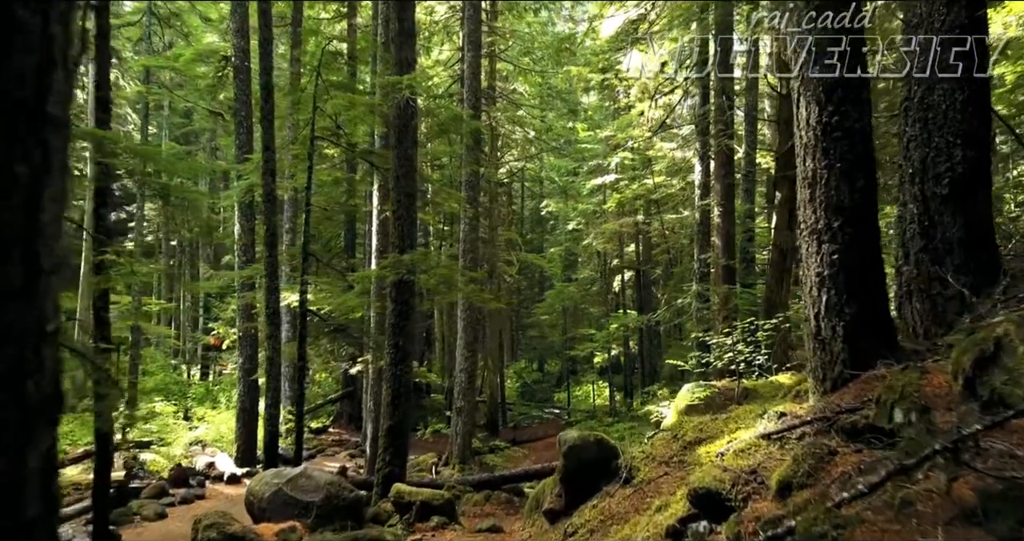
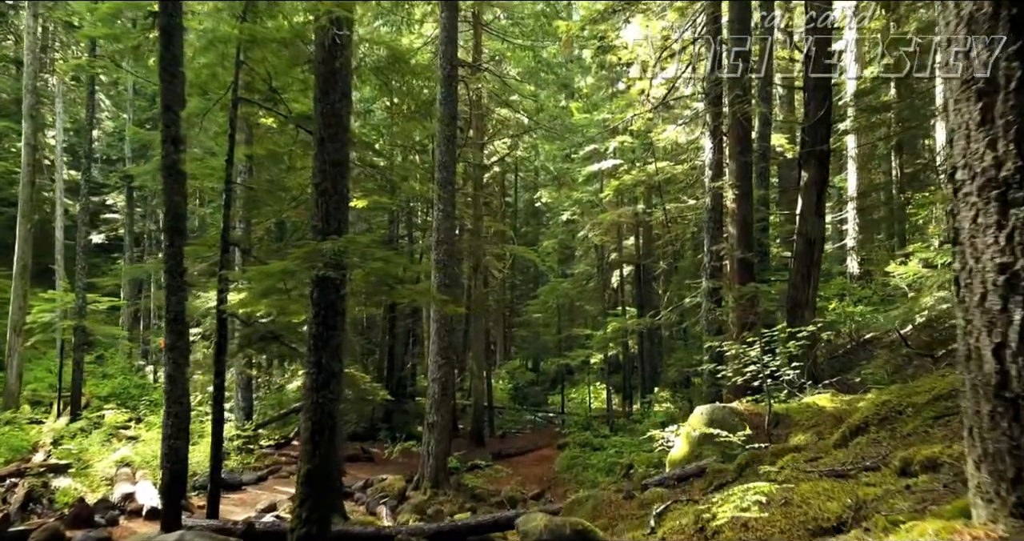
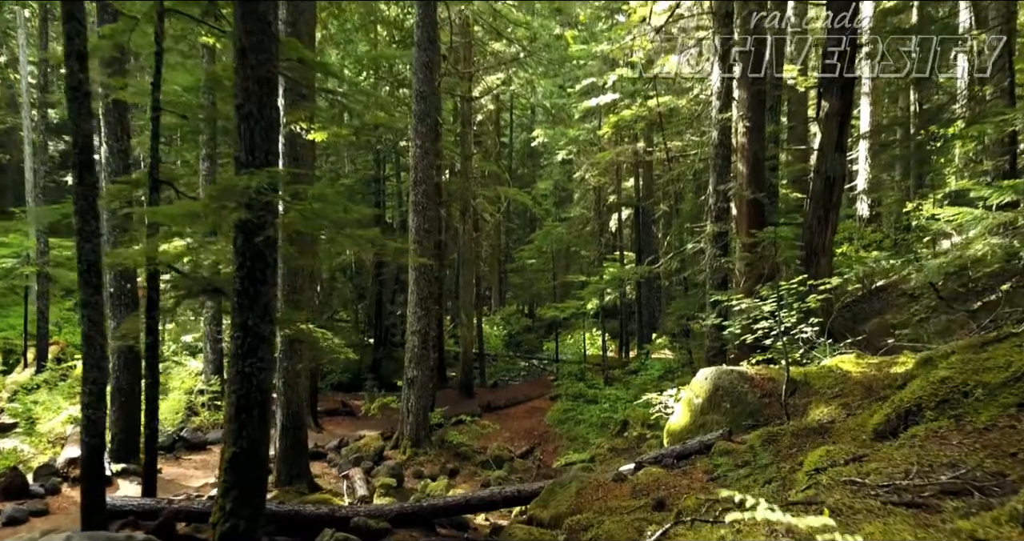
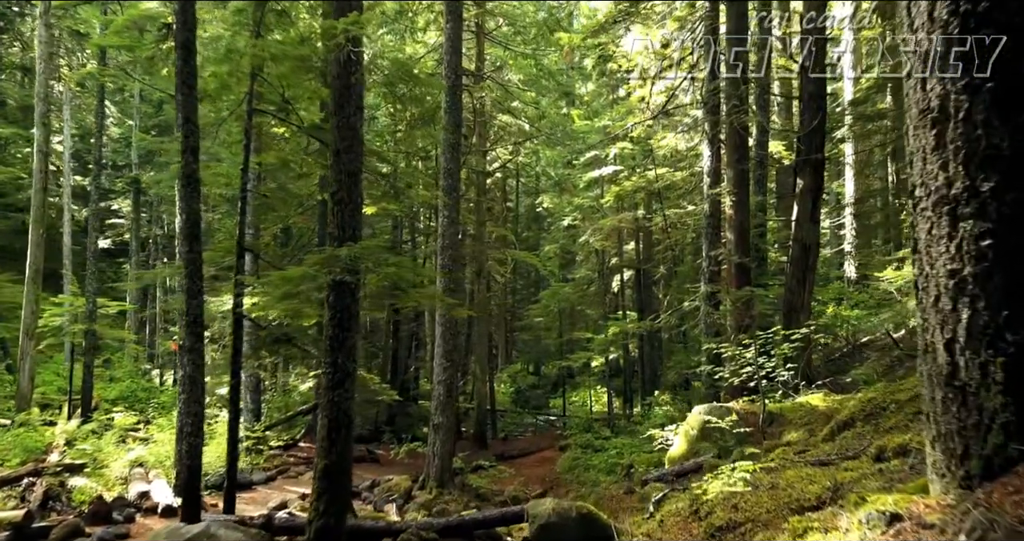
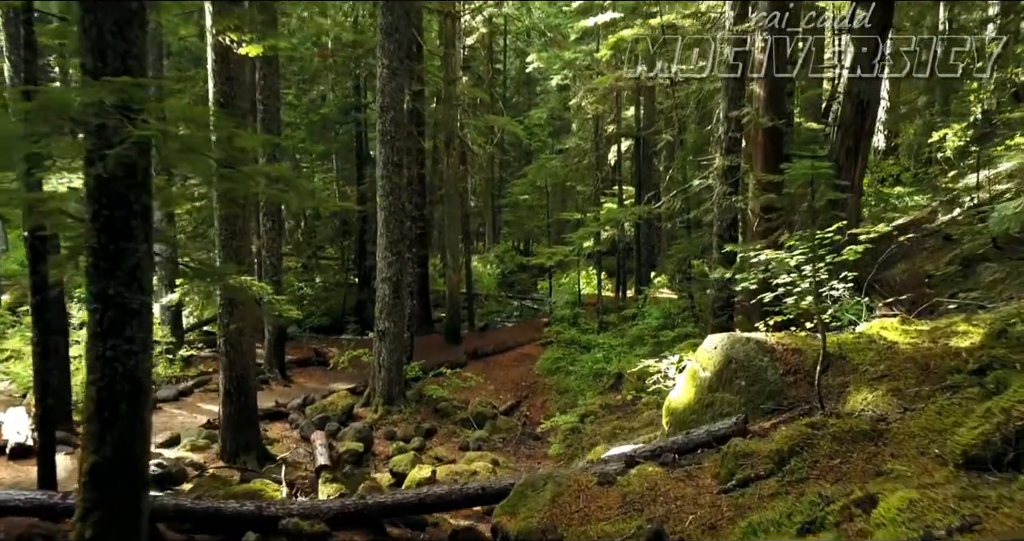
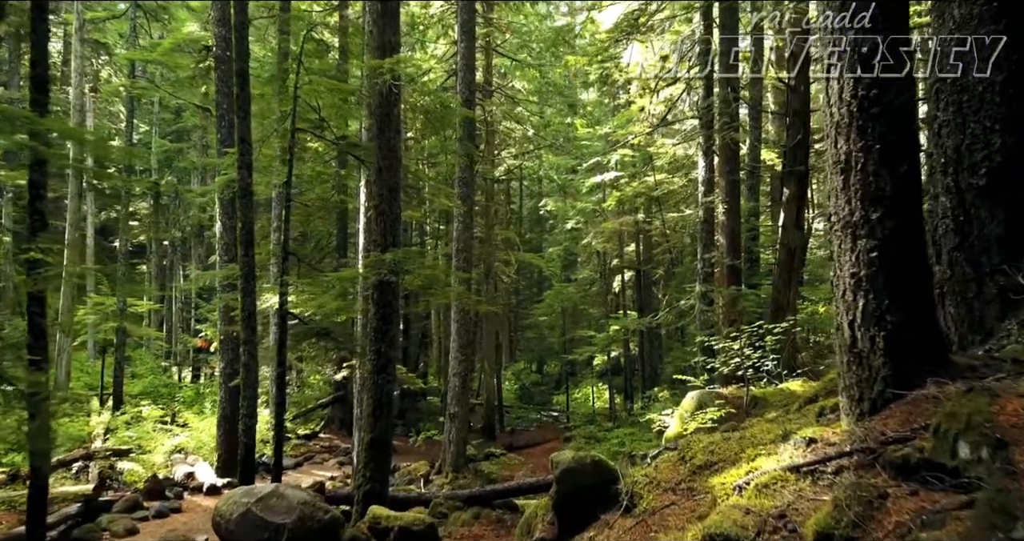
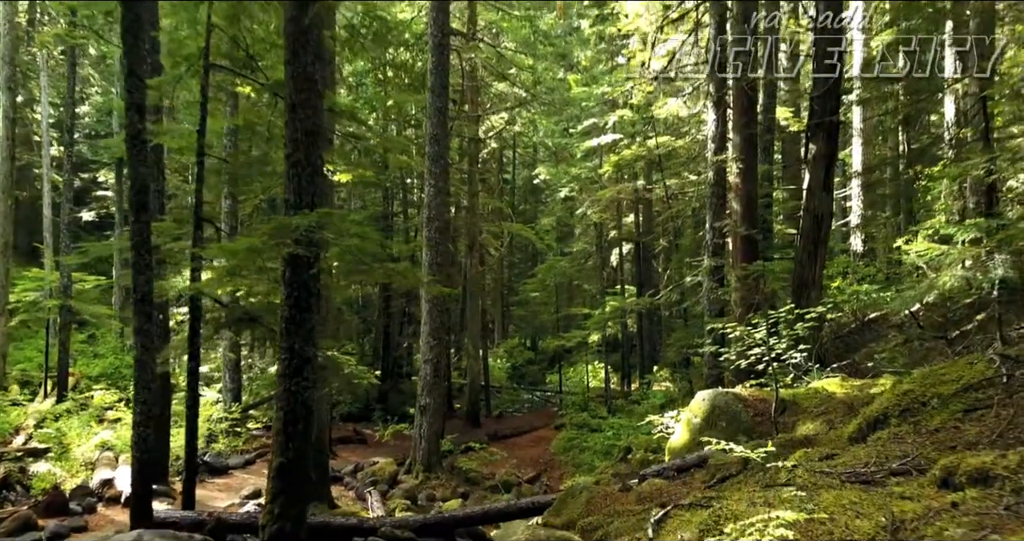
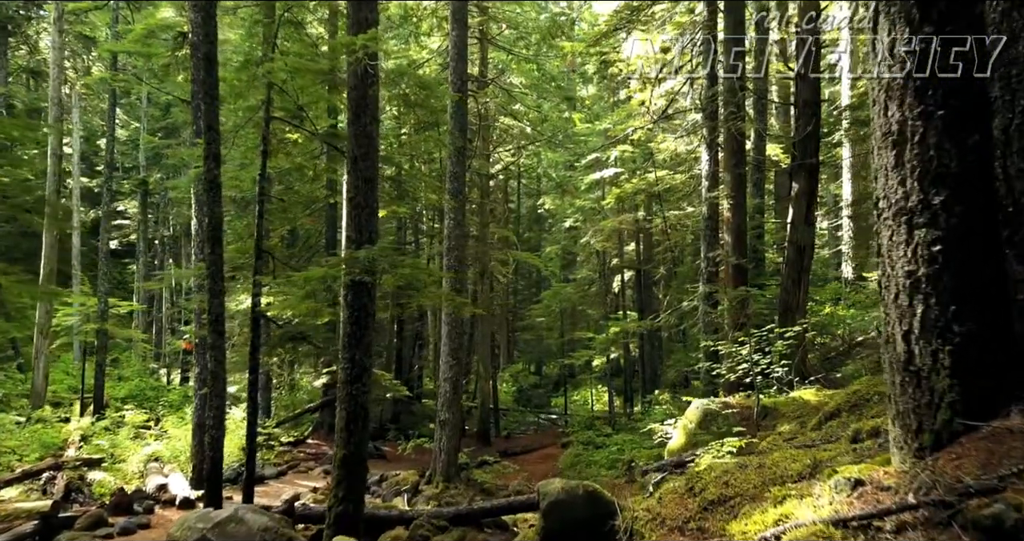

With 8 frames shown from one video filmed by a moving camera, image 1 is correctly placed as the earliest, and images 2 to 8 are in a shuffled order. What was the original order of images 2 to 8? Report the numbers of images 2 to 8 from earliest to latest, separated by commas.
6, 8, 4, 2, 7, 3, 5
